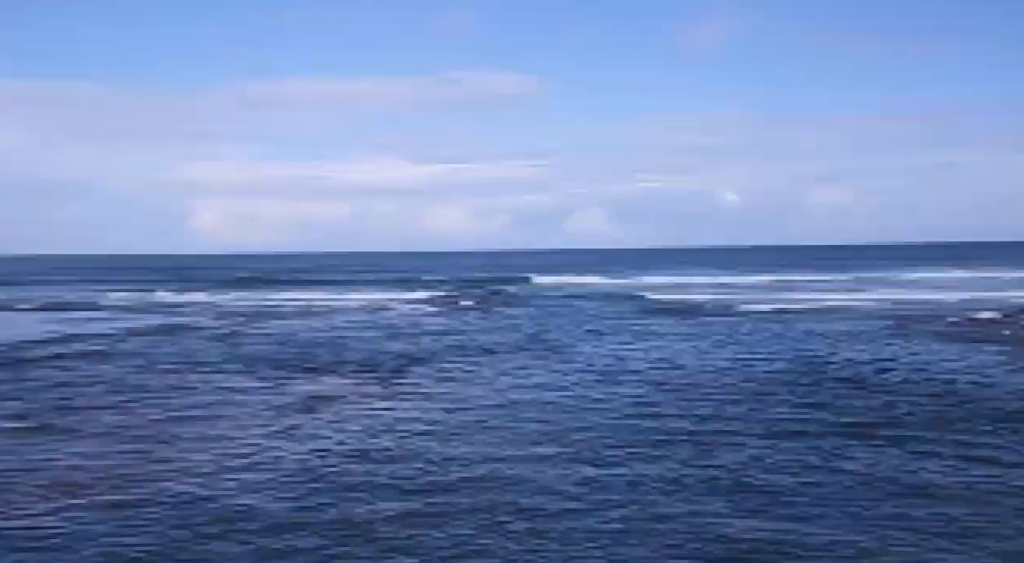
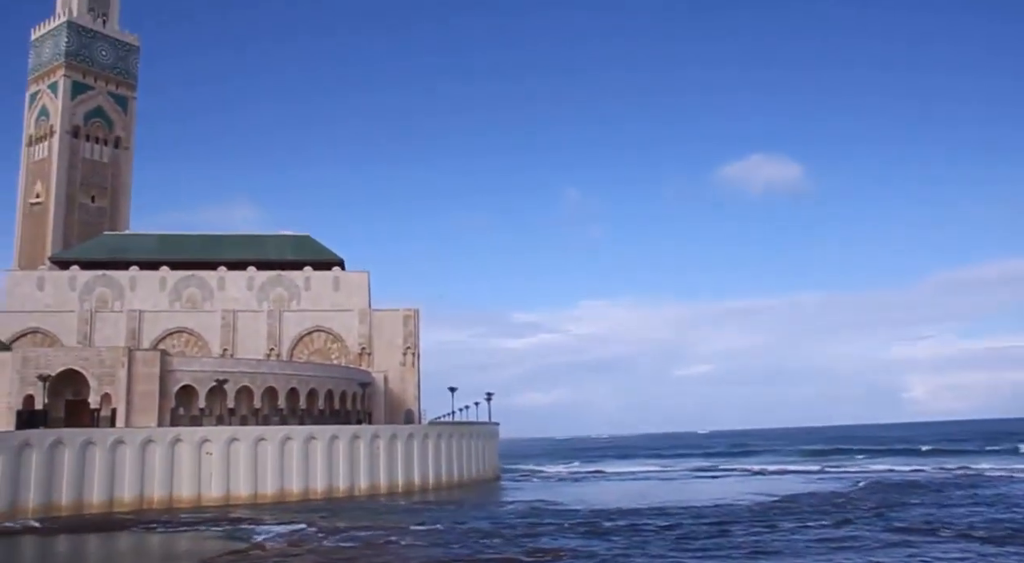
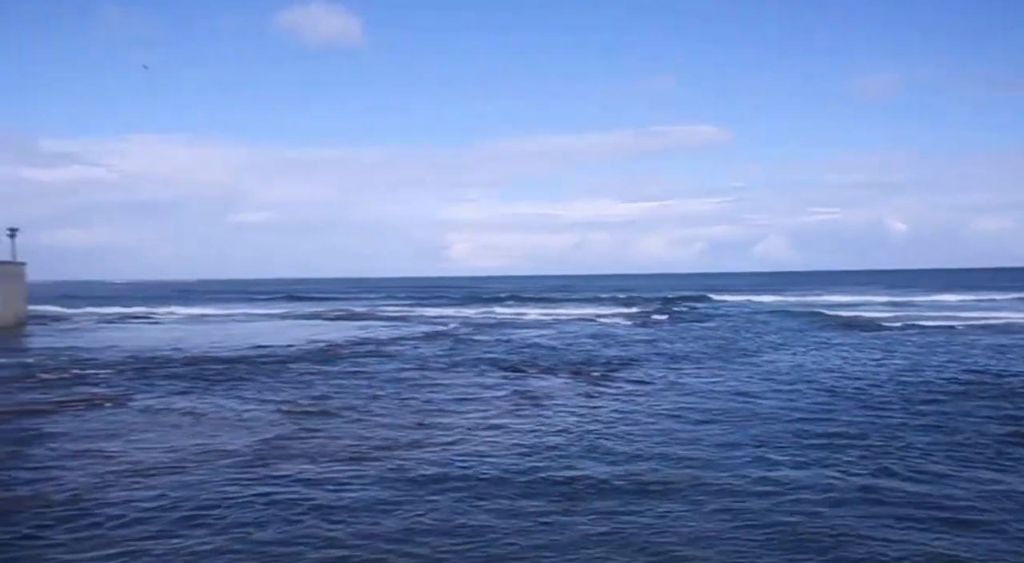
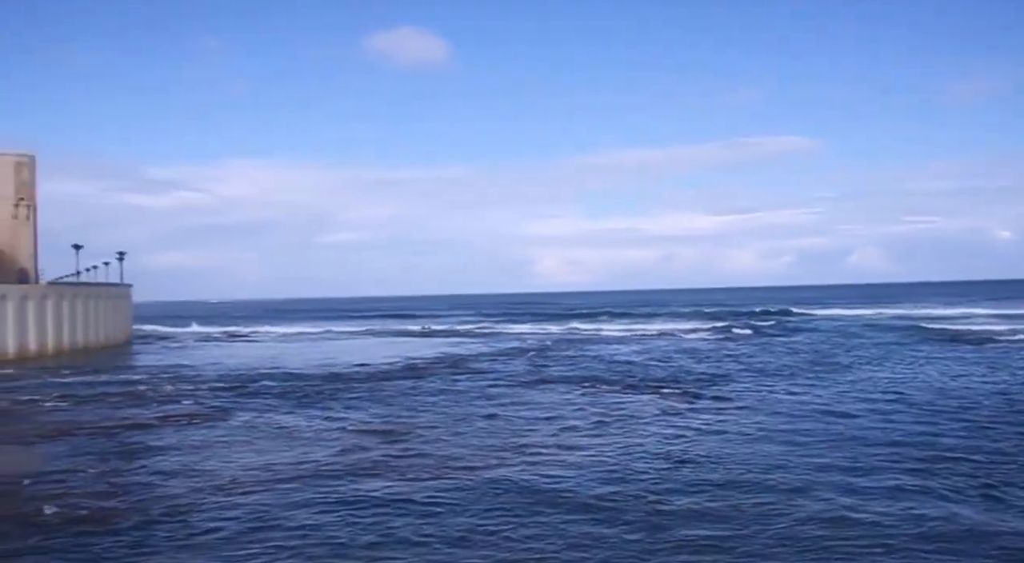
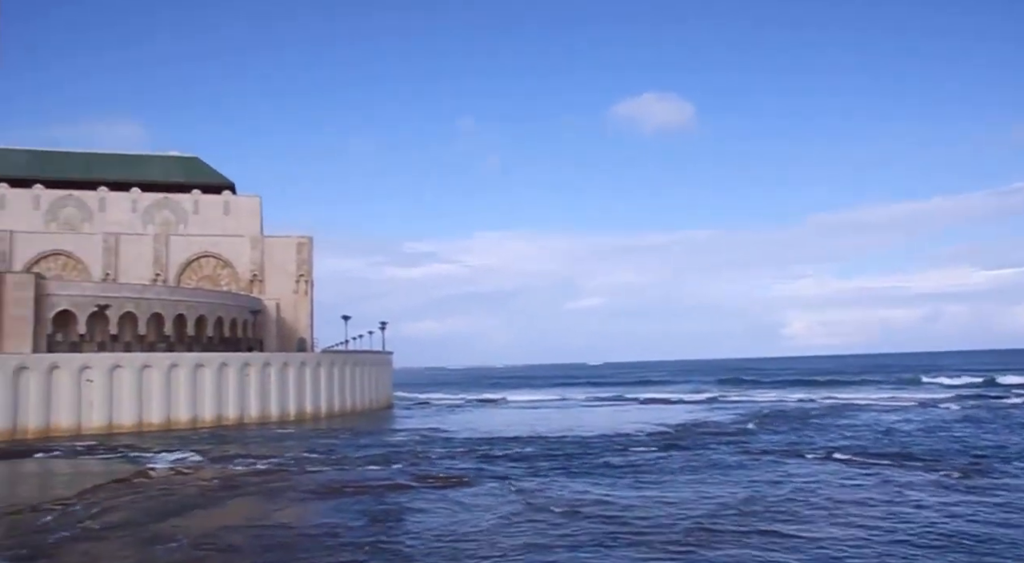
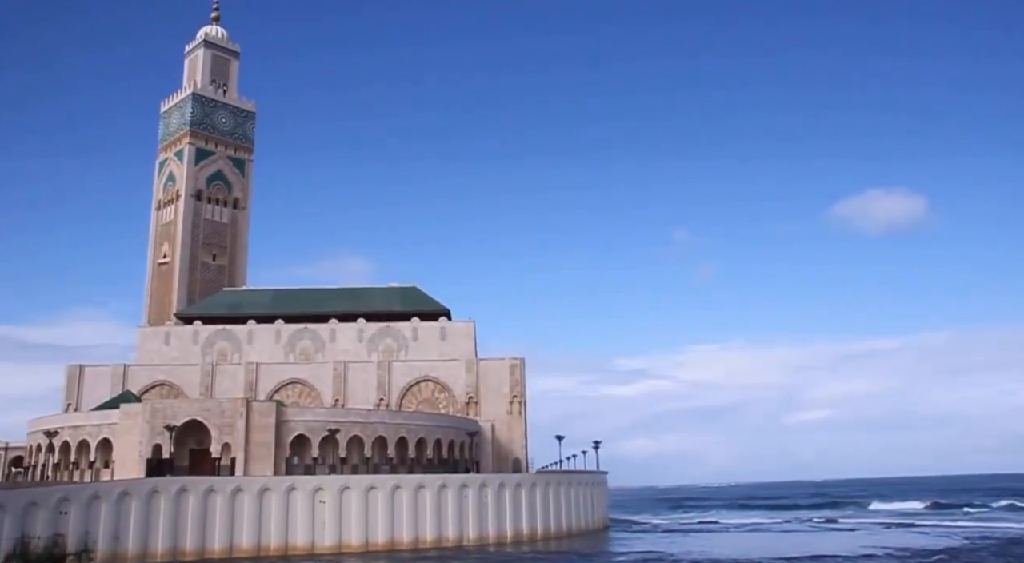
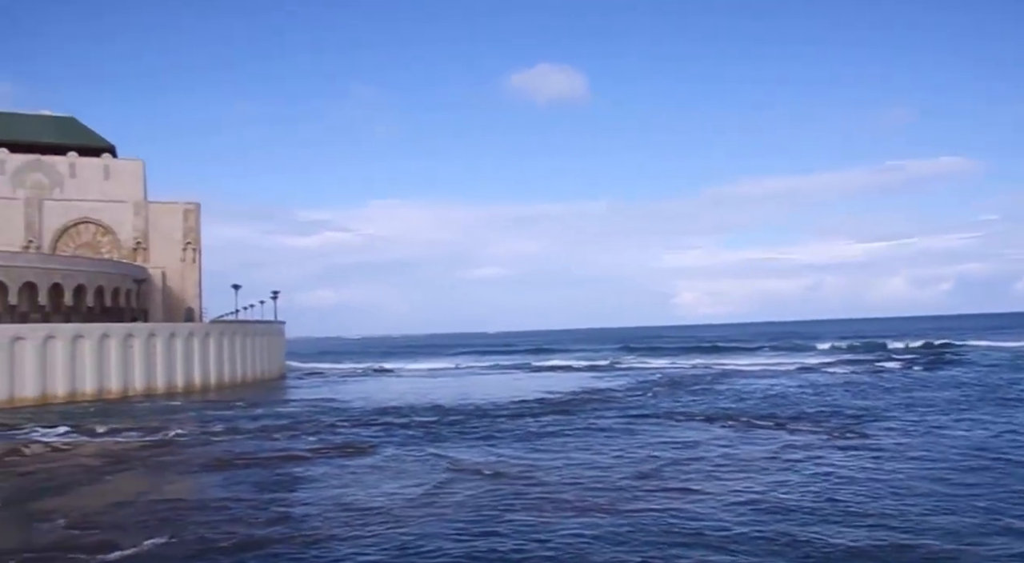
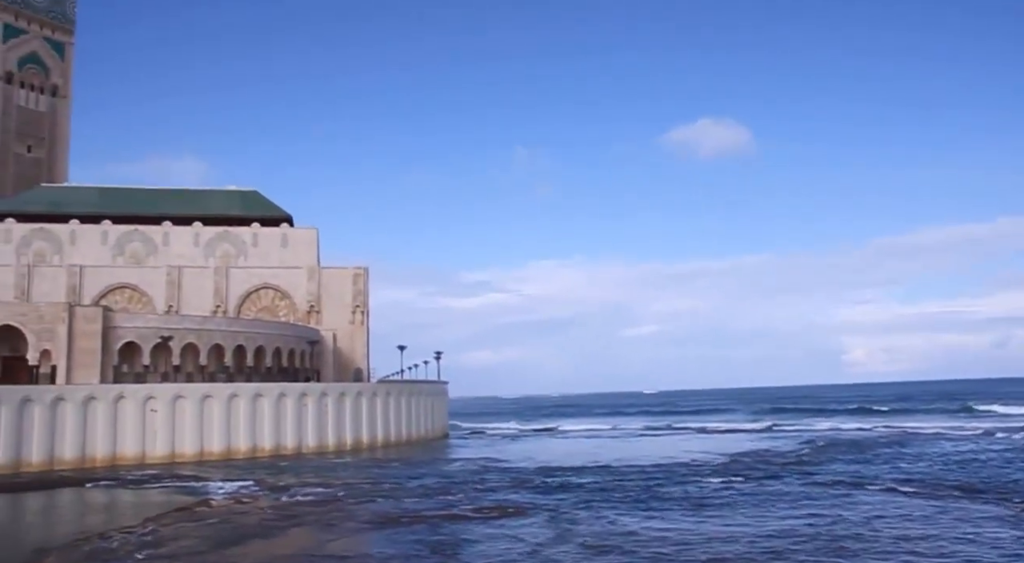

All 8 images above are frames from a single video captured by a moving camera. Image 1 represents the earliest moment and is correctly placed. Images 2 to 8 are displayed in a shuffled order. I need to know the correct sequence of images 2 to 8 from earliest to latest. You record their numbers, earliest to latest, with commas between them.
3, 4, 7, 5, 8, 2, 6
